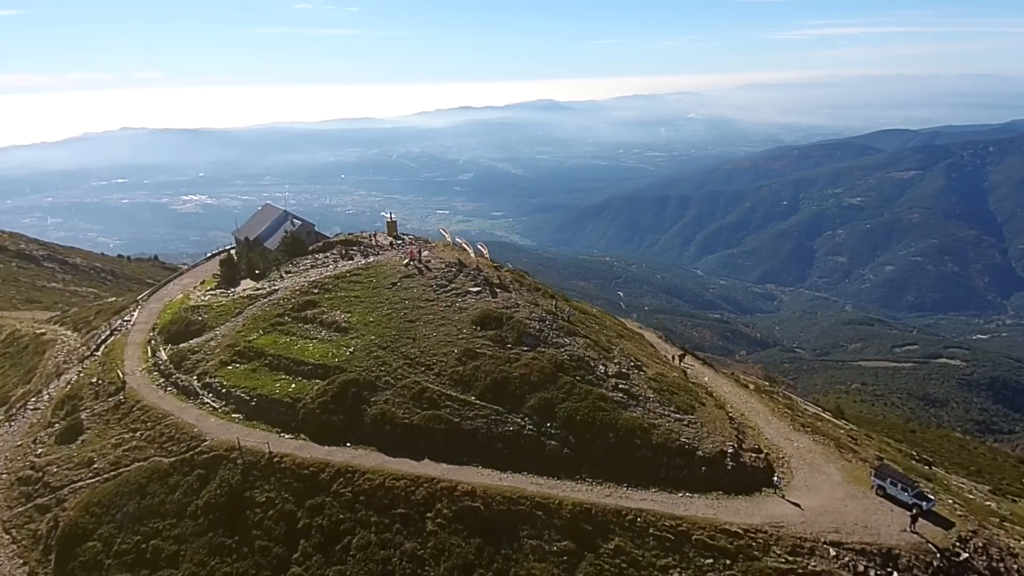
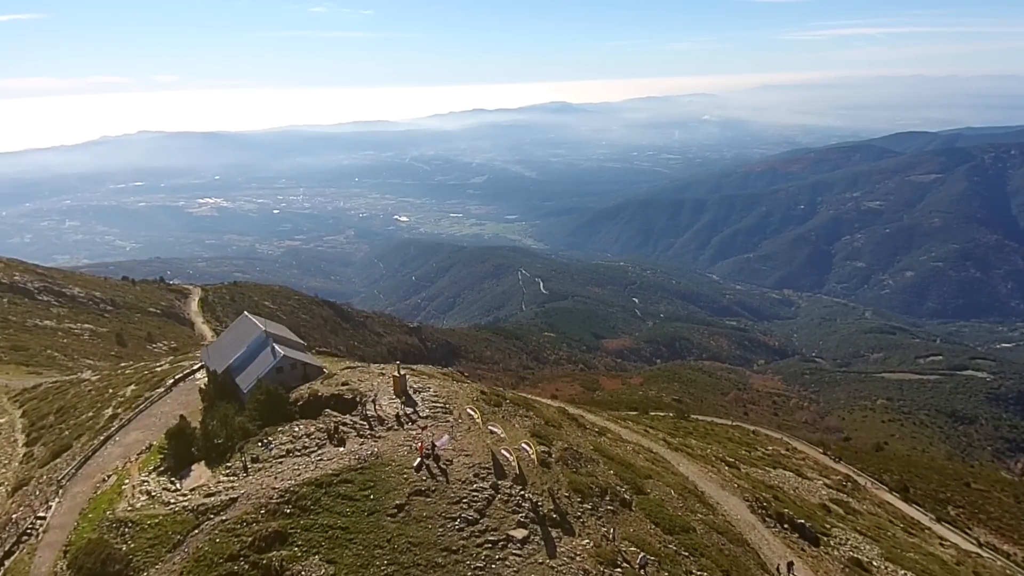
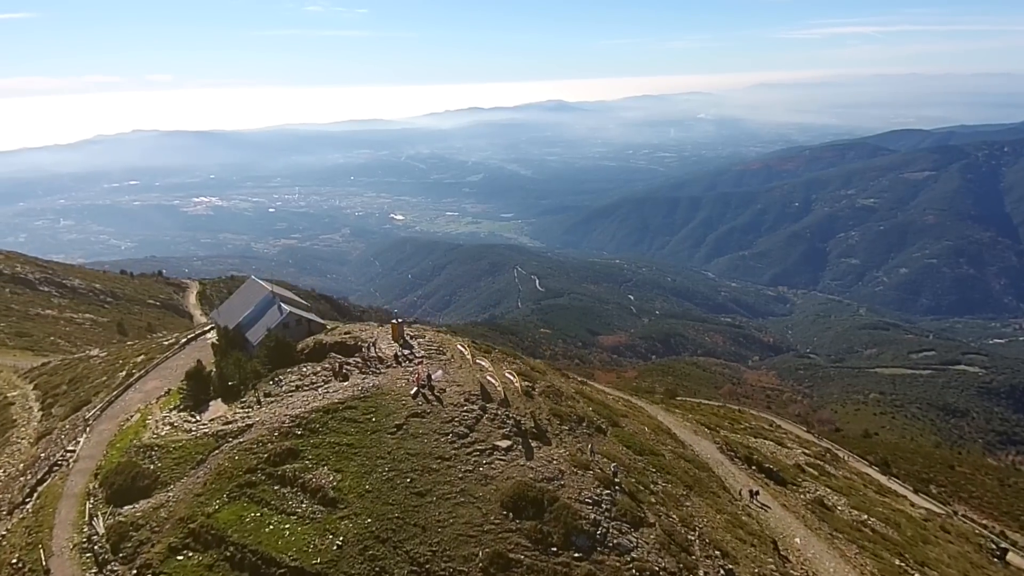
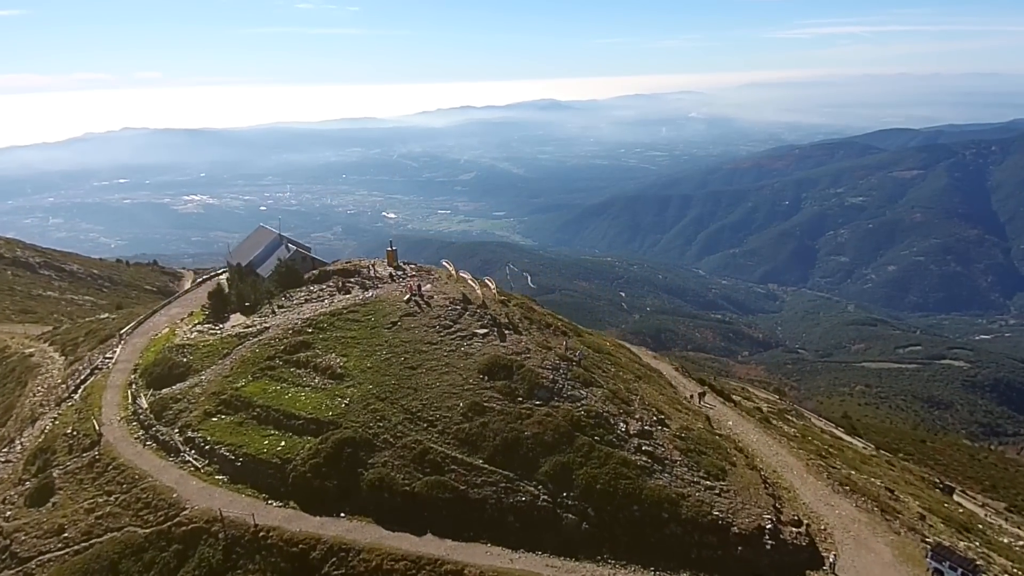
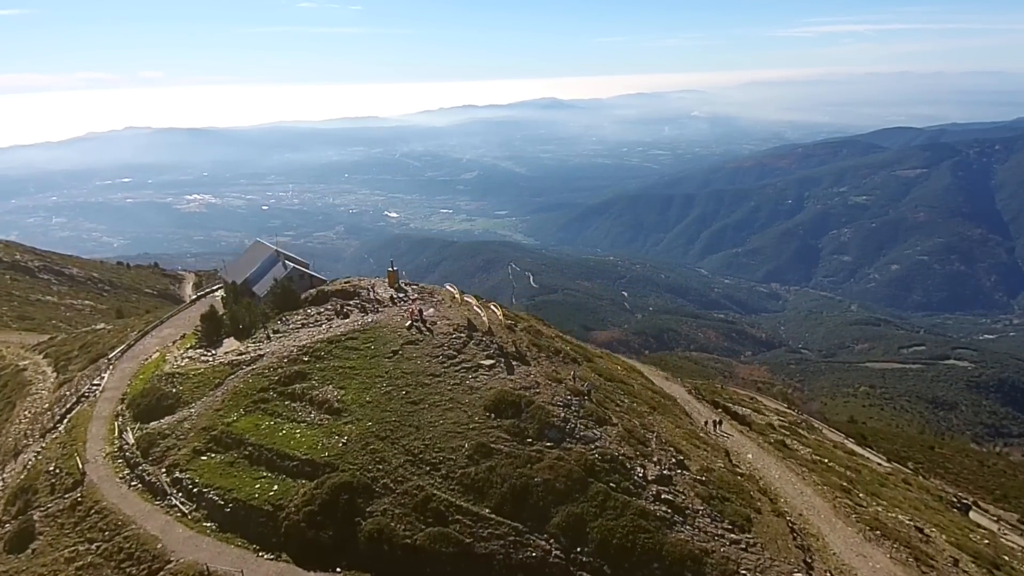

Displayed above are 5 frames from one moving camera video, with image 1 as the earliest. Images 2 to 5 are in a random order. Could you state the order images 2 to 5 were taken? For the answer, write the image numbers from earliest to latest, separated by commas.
4, 5, 3, 2
